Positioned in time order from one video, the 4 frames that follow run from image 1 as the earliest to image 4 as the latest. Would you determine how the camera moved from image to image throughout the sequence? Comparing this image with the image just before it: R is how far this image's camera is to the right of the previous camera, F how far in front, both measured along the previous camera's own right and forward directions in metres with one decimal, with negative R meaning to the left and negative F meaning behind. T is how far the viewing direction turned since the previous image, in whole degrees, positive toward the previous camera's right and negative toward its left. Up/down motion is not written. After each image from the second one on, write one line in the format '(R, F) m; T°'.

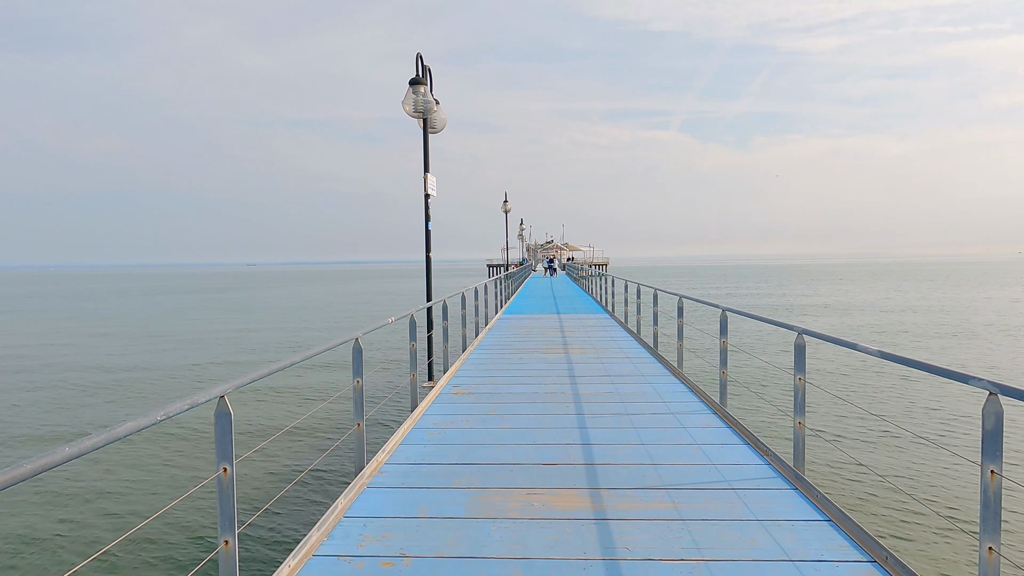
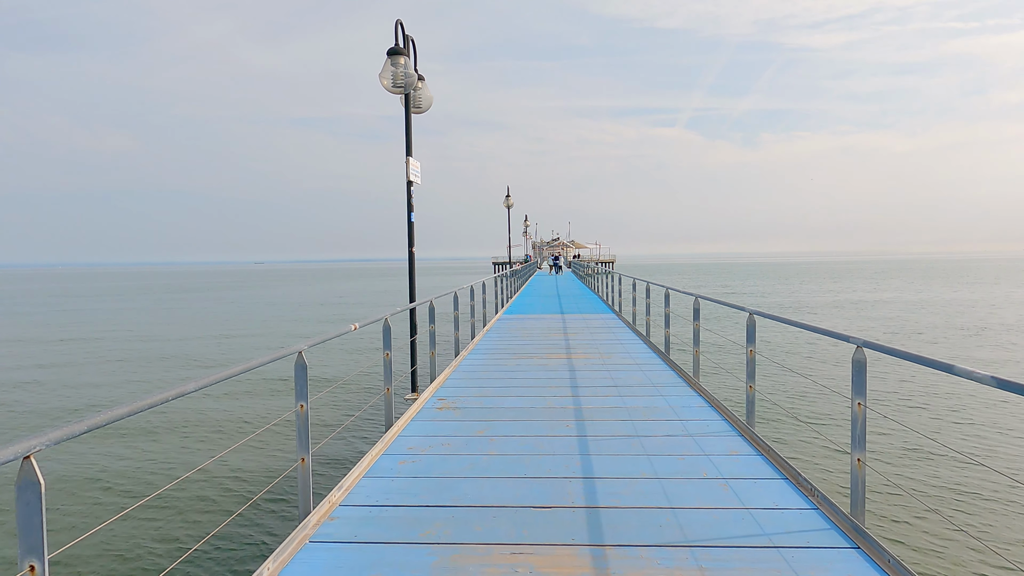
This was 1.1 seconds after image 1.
(+0.1, +0.8) m; 0°
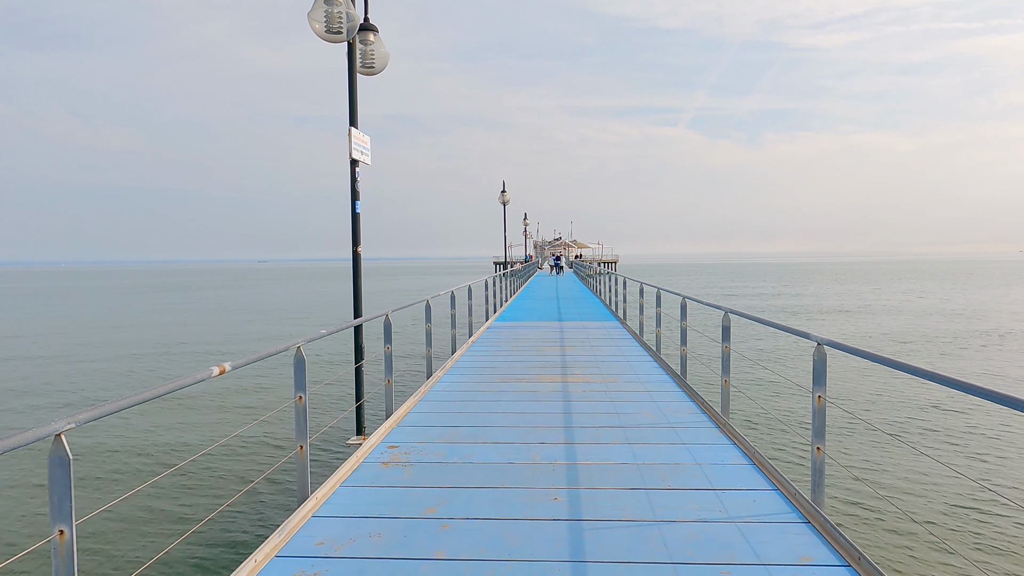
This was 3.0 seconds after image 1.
(+0.2, +1.5) m; 0°
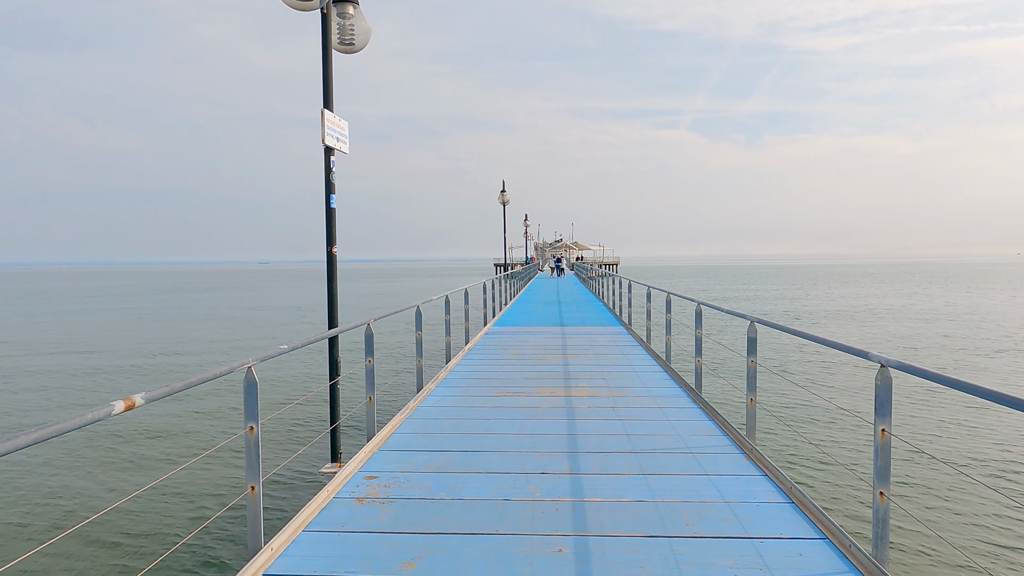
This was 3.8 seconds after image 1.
(0.0, +0.6) m; 0°
